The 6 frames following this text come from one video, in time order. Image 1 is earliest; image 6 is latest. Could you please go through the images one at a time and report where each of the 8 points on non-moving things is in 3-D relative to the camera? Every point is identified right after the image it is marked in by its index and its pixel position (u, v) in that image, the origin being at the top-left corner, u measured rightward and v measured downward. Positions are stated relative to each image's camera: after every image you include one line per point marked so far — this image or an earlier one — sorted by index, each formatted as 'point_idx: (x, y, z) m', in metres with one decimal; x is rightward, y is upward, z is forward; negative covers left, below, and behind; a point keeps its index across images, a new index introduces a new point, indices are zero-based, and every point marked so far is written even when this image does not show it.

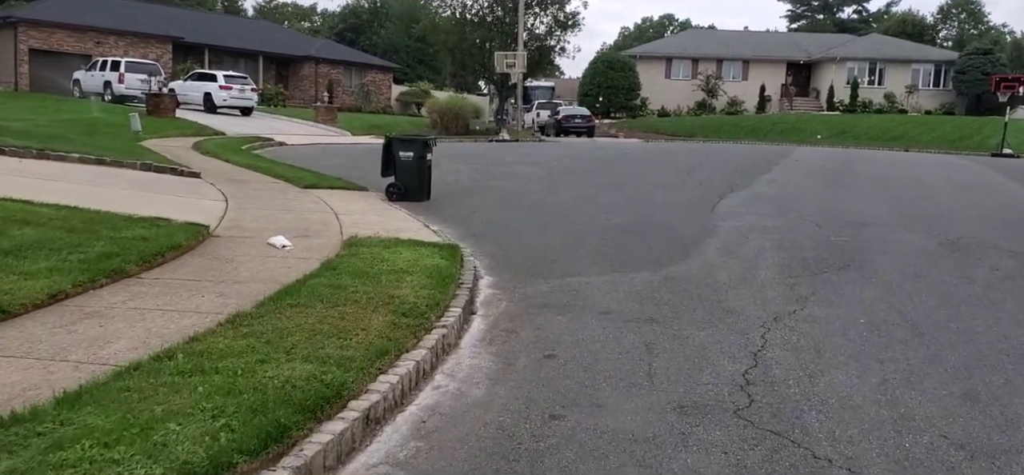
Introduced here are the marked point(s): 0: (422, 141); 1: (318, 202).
0: (-1.5, +1.6, +15.0) m
1: (-2.7, +0.5, +12.6) m
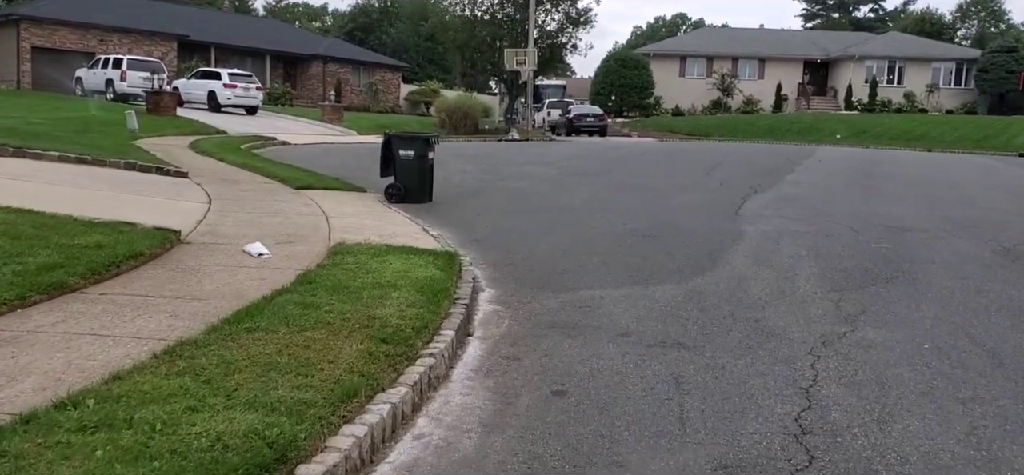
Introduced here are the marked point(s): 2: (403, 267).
0: (-1.4, +1.6, +14.0) m
1: (-2.6, +0.4, +11.6) m
2: (-0.9, -0.2, +7.3) m
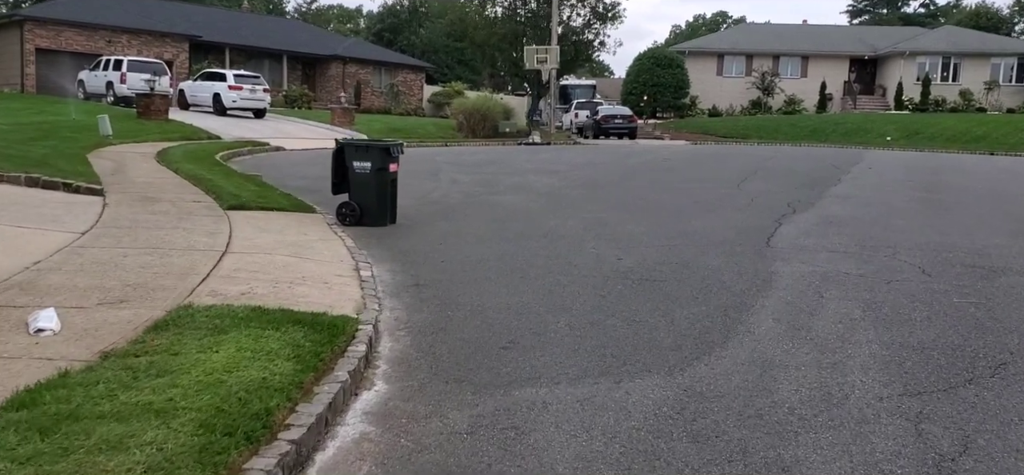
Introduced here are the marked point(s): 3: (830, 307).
0: (-1.7, +1.1, +11.5) m
1: (-3.0, 0.0, +9.1) m
2: (-1.5, -0.6, +4.7) m
3: (+2.5, -0.5, +7.0) m
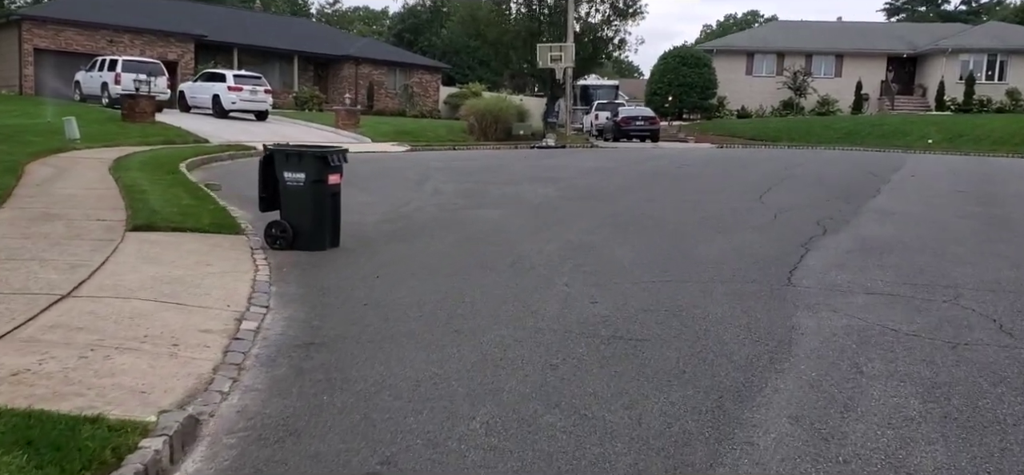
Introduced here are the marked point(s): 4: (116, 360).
0: (-2.1, +0.9, +9.4) m
1: (-3.5, -0.3, +7.1) m
2: (-2.1, -0.9, +2.7) m
3: (+1.9, -0.8, +4.8) m
4: (-2.2, -0.7, +5.1) m
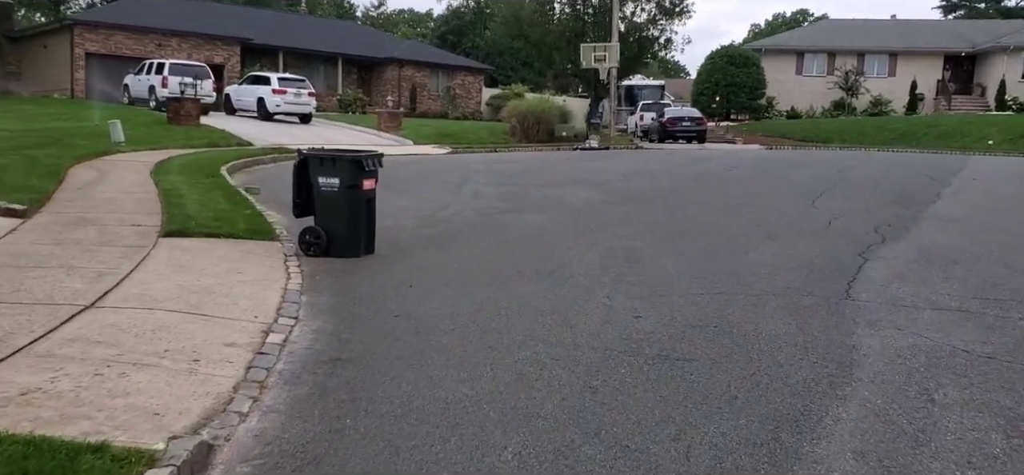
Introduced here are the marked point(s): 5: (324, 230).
0: (-1.6, +0.8, +9.2) m
1: (-3.2, -0.3, +6.9) m
2: (-2.0, -1.0, +2.4) m
3: (+2.1, -0.9, +4.3) m
4: (-2.1, -0.8, +4.9) m
5: (-2.0, +0.1, +9.3) m
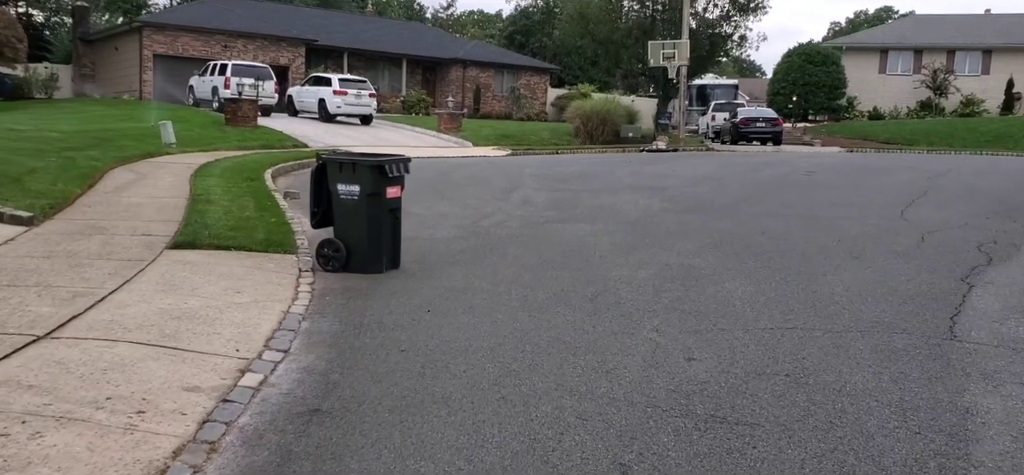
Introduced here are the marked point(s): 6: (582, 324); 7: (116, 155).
0: (-1.3, +0.7, +8.2) m
1: (-3.0, -0.5, +6.1) m
2: (-2.2, -1.1, +1.5) m
3: (+2.1, -1.1, +3.1) m
4: (-2.0, -0.9, +3.9) m
5: (-1.6, -0.1, +8.4) m
6: (+0.5, -0.6, +6.4) m
7: (-7.7, +1.6, +17.4) m
